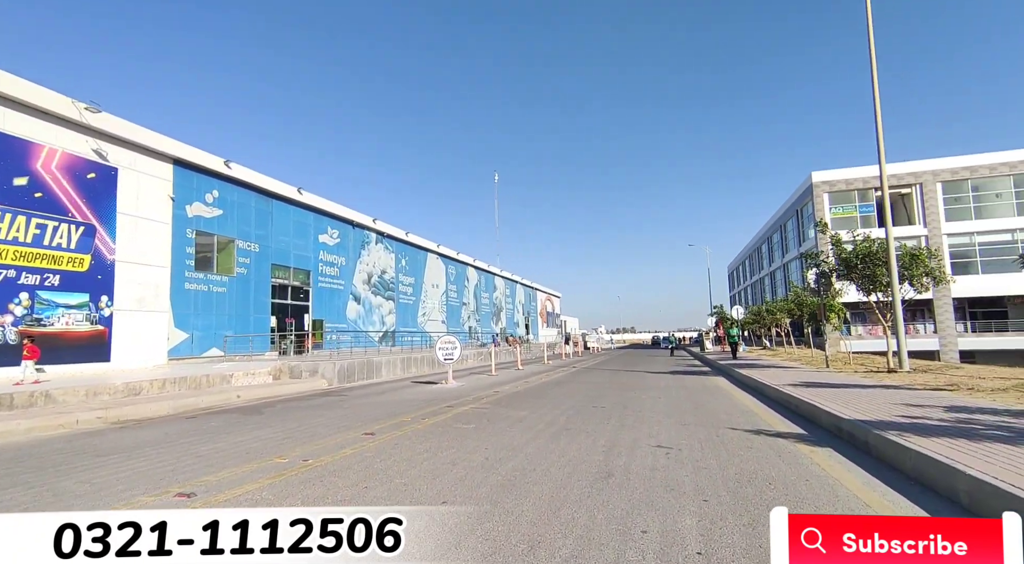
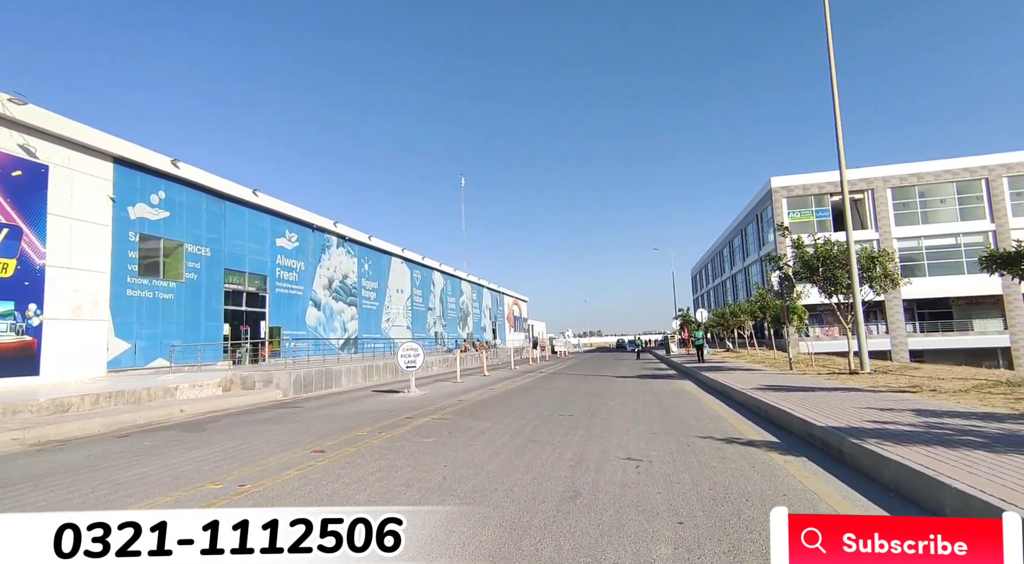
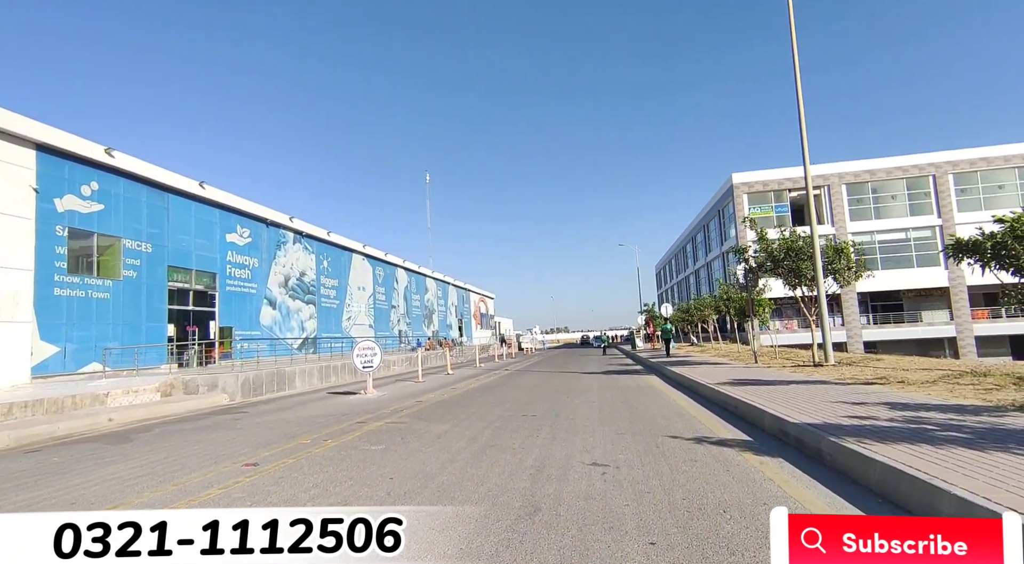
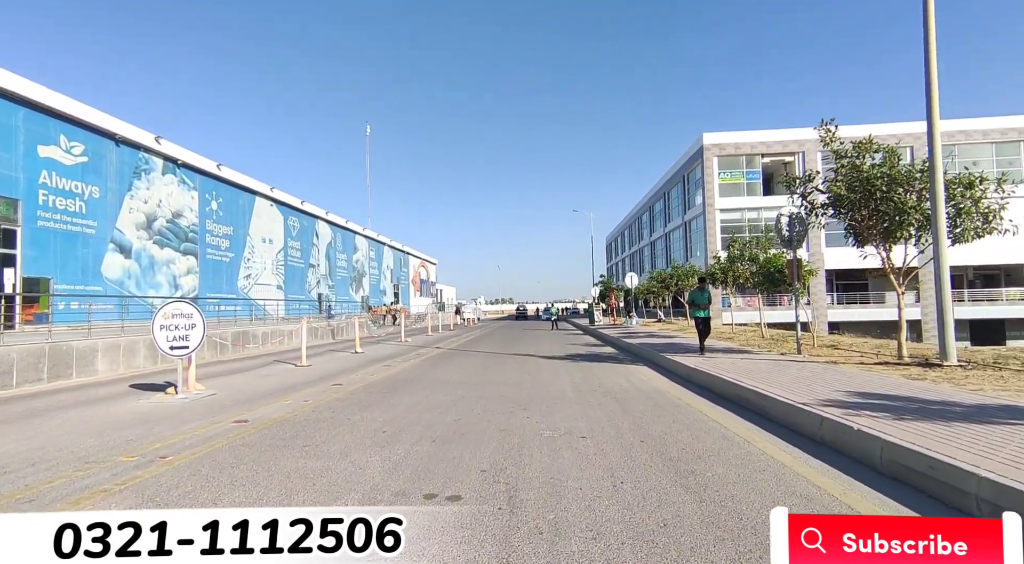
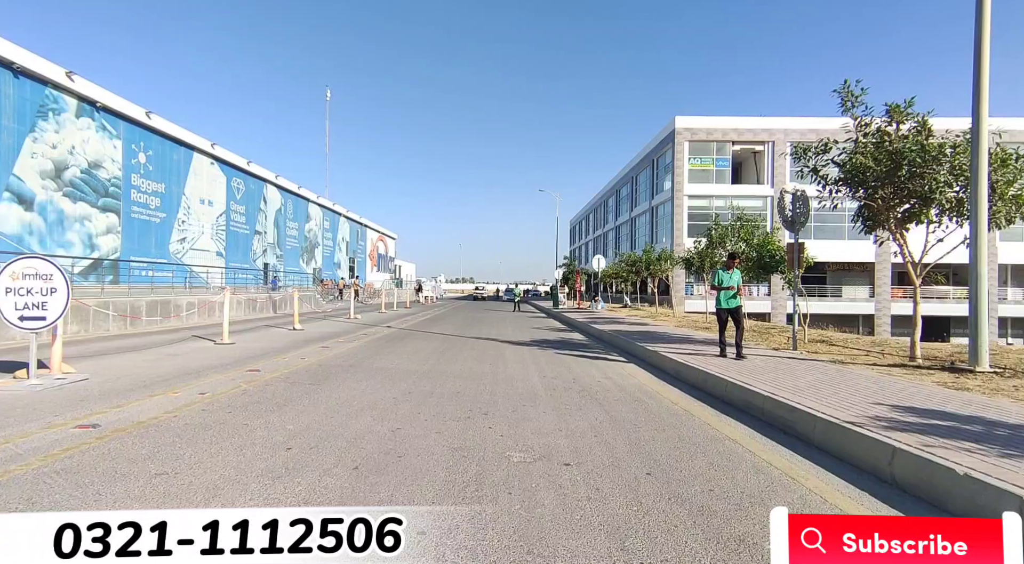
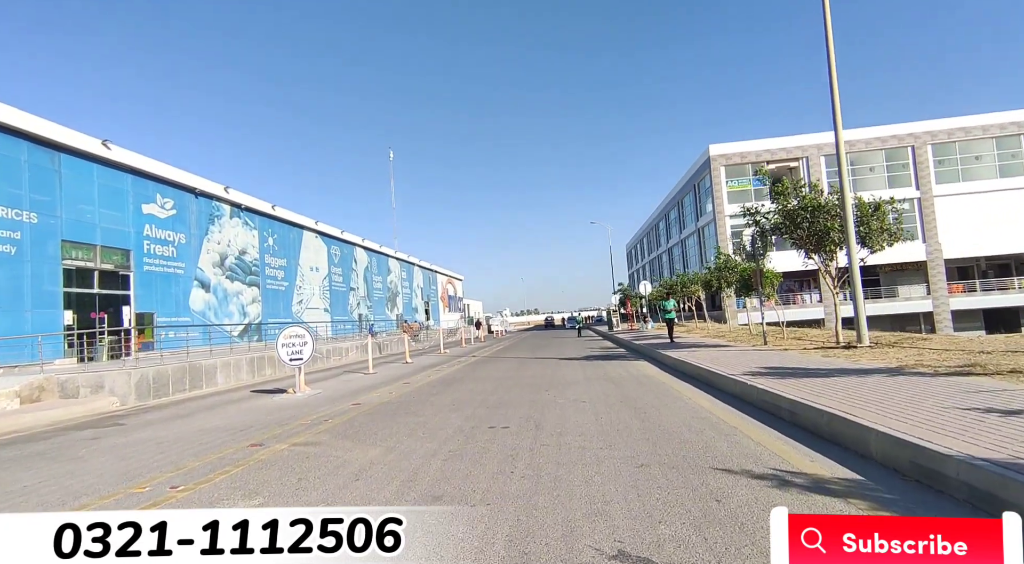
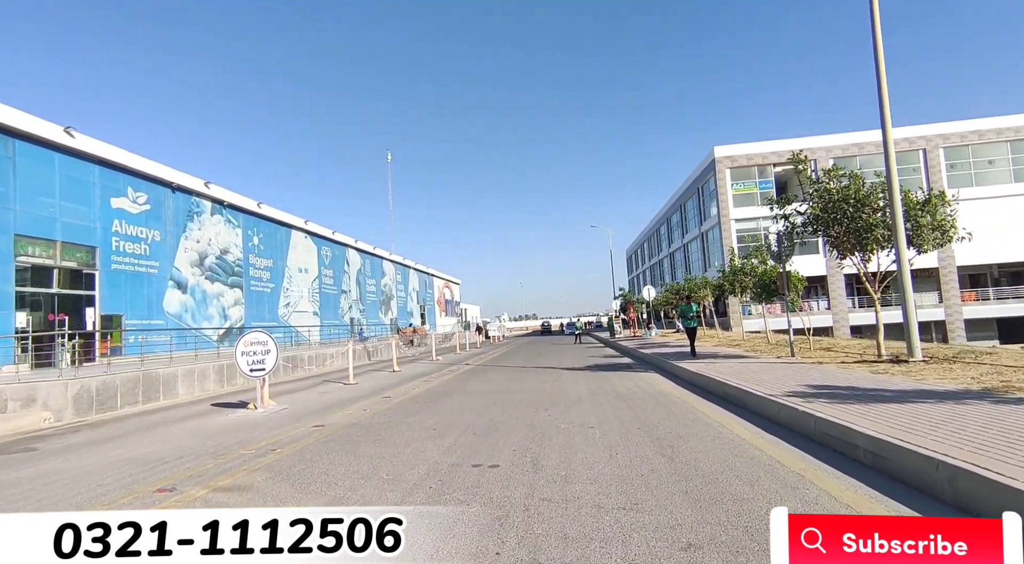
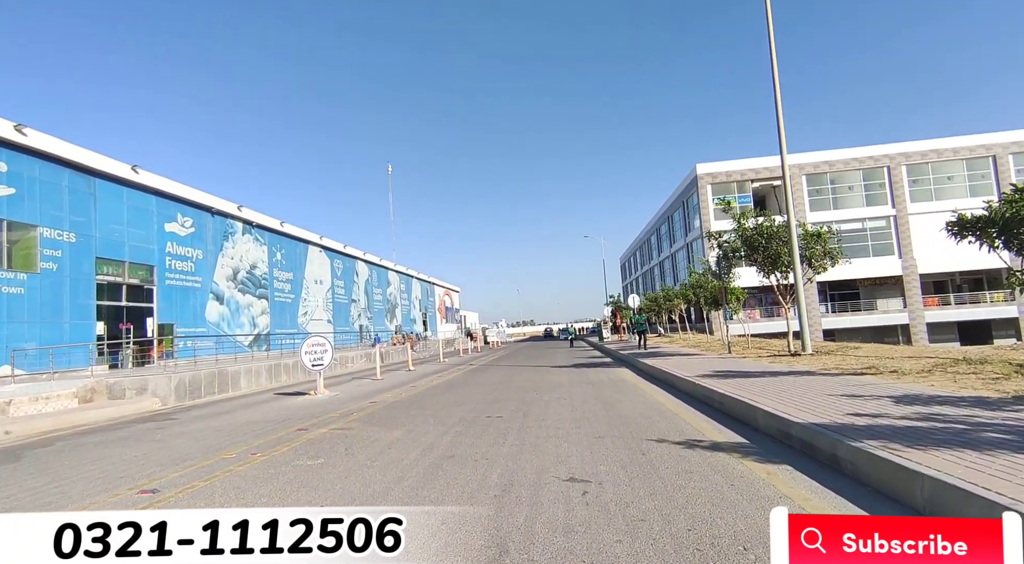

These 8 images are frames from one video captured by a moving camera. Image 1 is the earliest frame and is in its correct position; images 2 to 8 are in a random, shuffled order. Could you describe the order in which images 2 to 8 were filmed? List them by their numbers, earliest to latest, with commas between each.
2, 3, 8, 6, 7, 4, 5
